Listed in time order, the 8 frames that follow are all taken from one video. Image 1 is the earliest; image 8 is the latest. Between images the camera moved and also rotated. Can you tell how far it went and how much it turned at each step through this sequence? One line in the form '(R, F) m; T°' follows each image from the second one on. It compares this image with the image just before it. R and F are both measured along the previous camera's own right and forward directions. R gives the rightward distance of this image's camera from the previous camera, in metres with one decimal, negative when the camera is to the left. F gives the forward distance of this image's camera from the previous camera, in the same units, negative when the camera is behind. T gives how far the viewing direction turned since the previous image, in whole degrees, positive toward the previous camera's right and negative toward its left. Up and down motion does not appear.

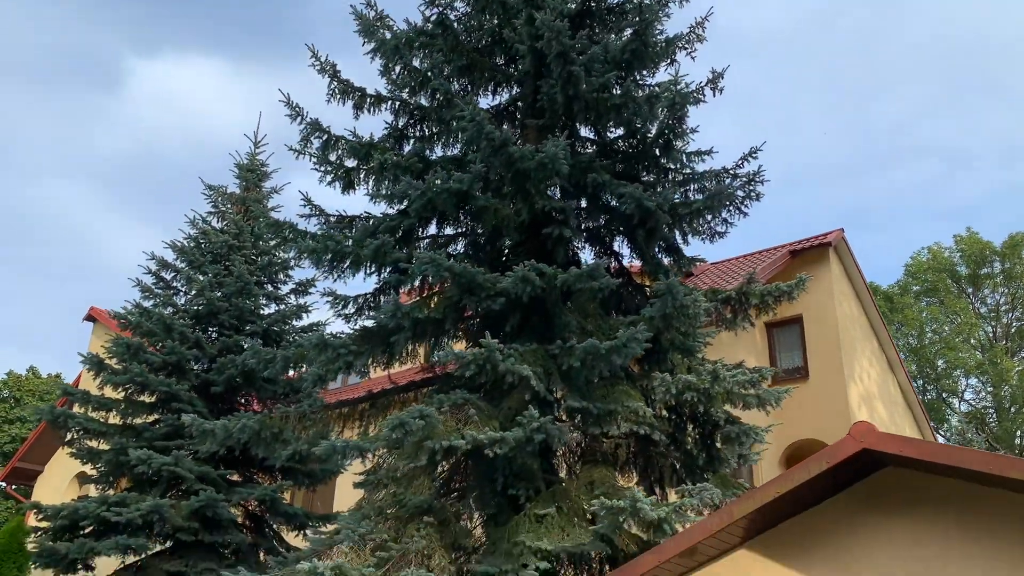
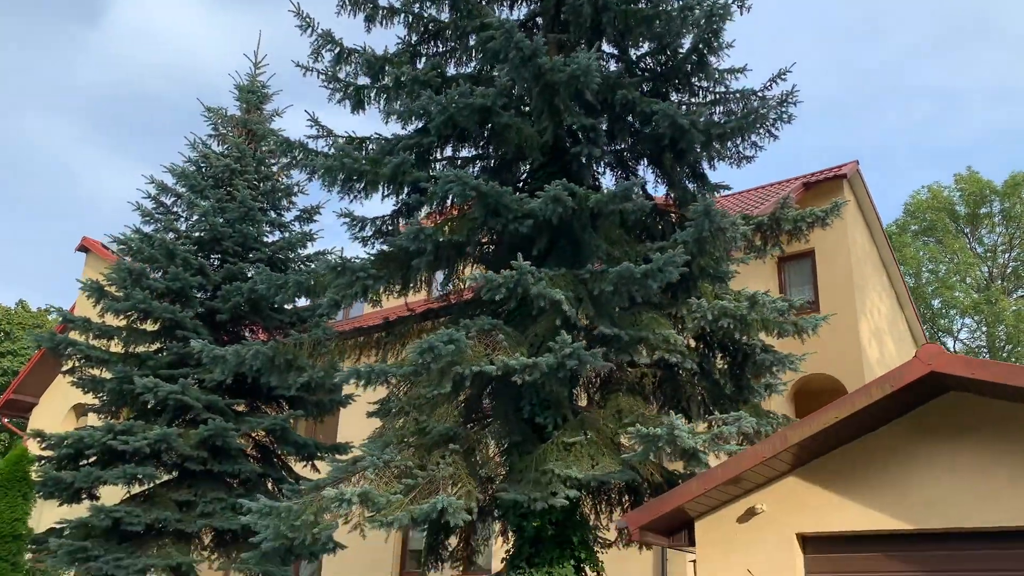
(-0.4, +0.4) m; +1°
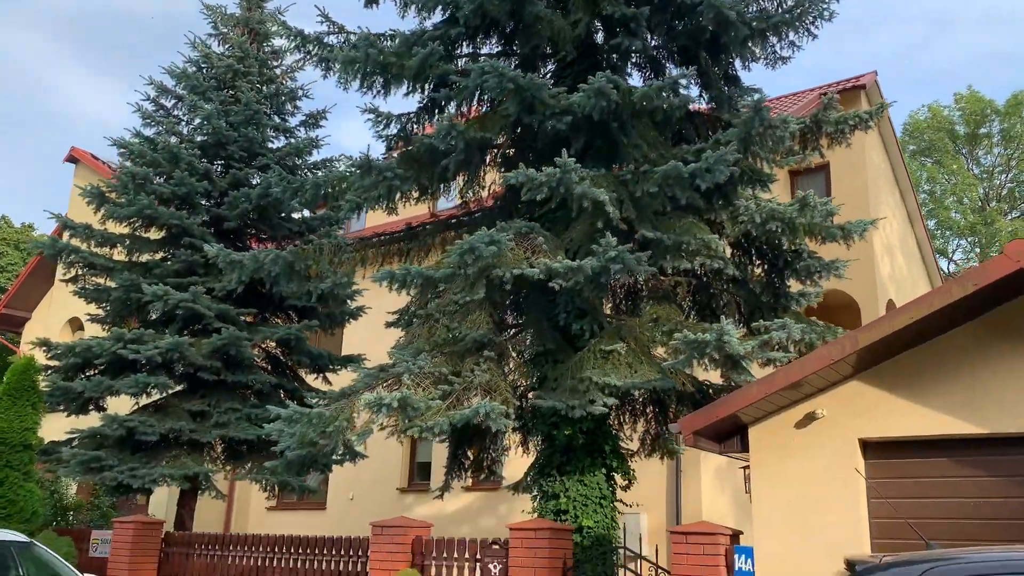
(-0.4, +0.3) m; +1°
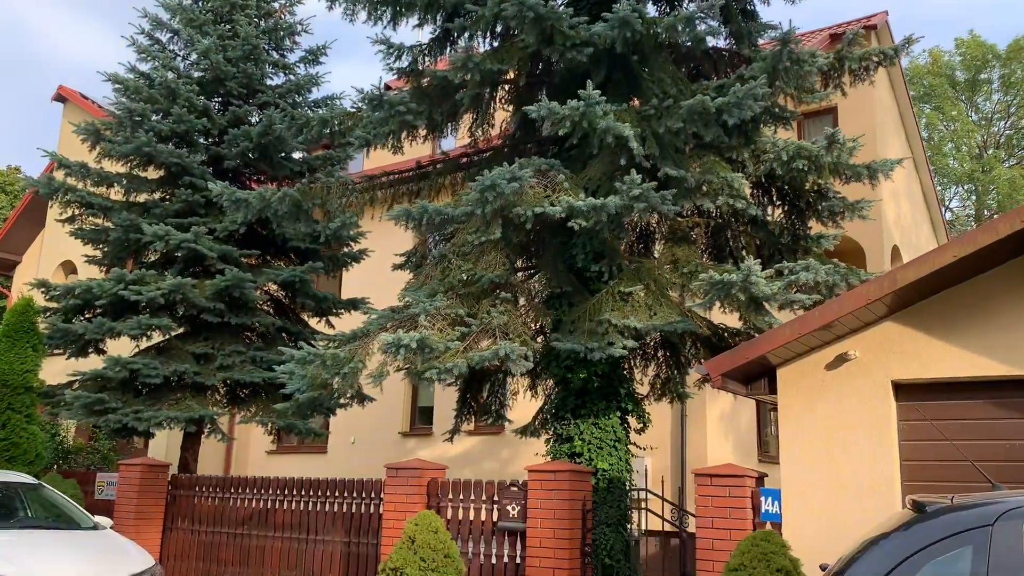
(-0.2, +0.2) m; +1°
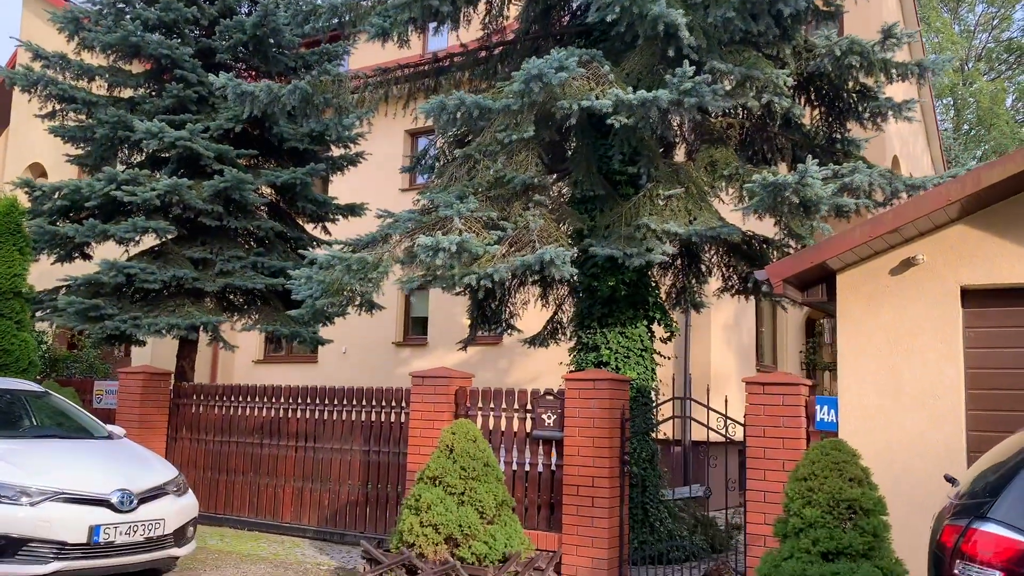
(-0.5, +0.4) m; +2°
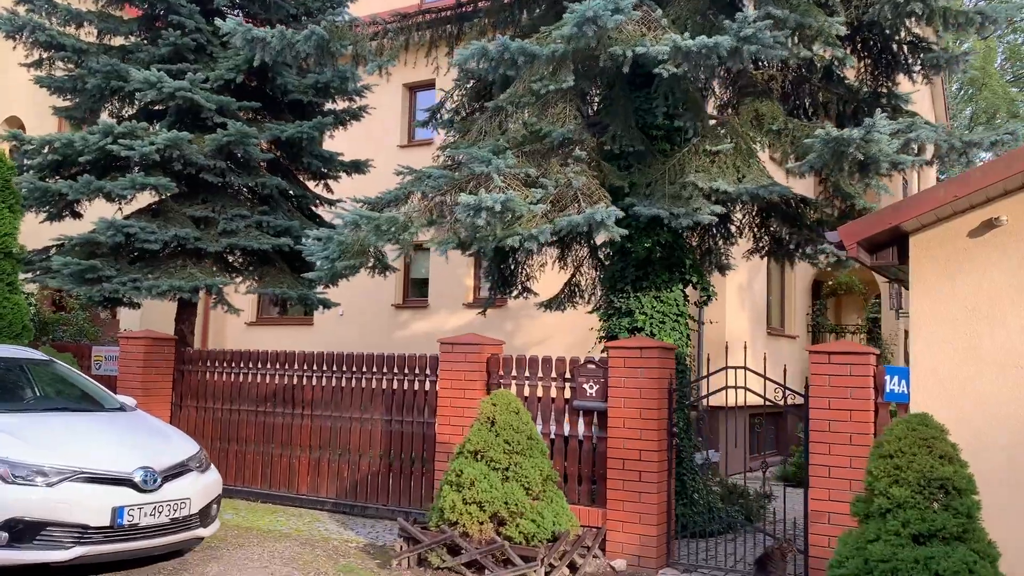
(-0.4, +0.4) m; +1°
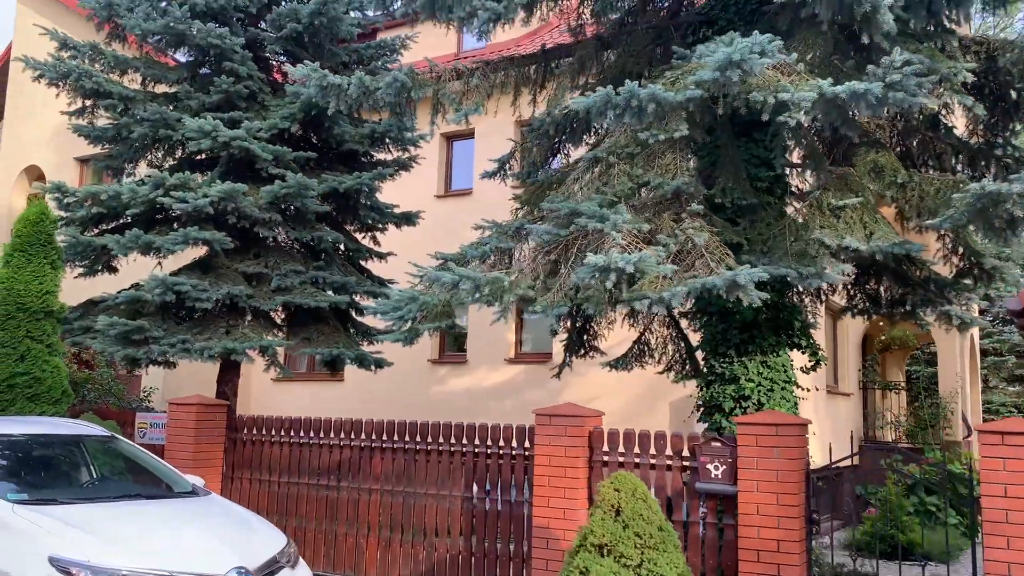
(-0.8, +0.6) m; 0°
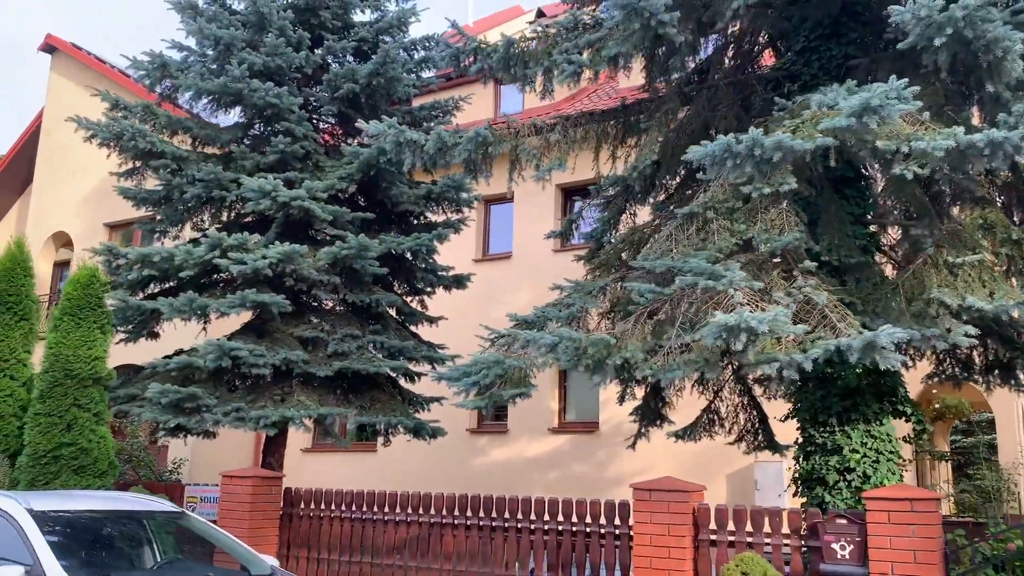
(-0.6, +0.4) m; 0°
